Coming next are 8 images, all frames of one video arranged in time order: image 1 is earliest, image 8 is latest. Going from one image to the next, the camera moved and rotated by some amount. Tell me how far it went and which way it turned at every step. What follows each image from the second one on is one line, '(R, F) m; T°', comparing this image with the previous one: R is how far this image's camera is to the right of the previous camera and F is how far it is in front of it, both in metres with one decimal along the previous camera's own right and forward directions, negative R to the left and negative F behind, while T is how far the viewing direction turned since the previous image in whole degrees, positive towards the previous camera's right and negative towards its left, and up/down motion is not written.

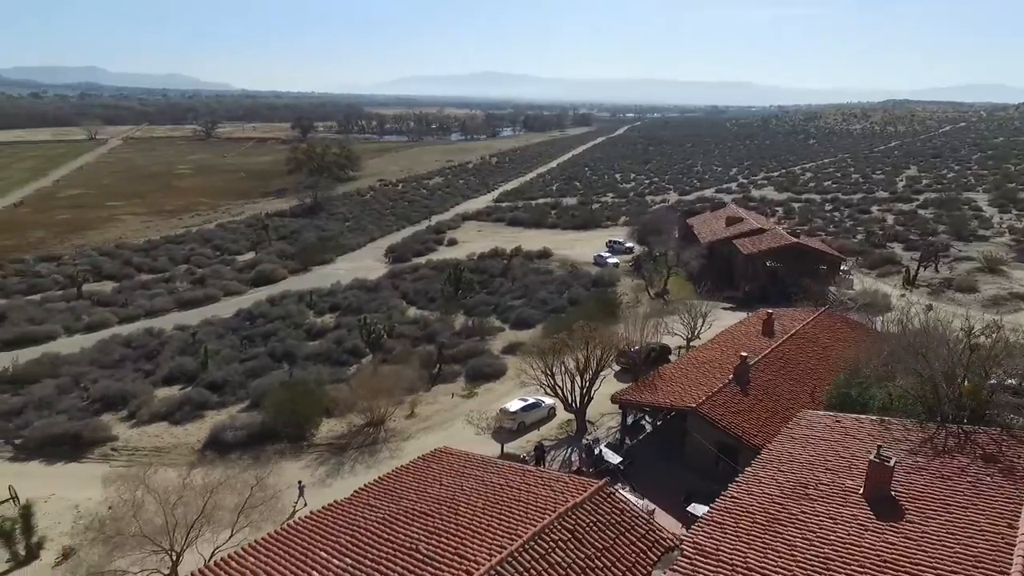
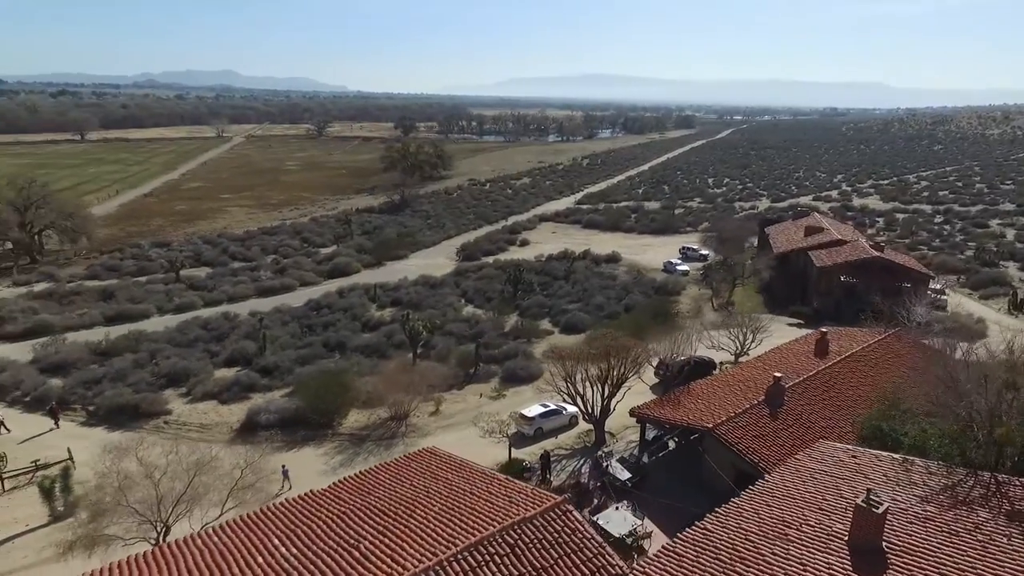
(+2.5, +0.5) m; -9°
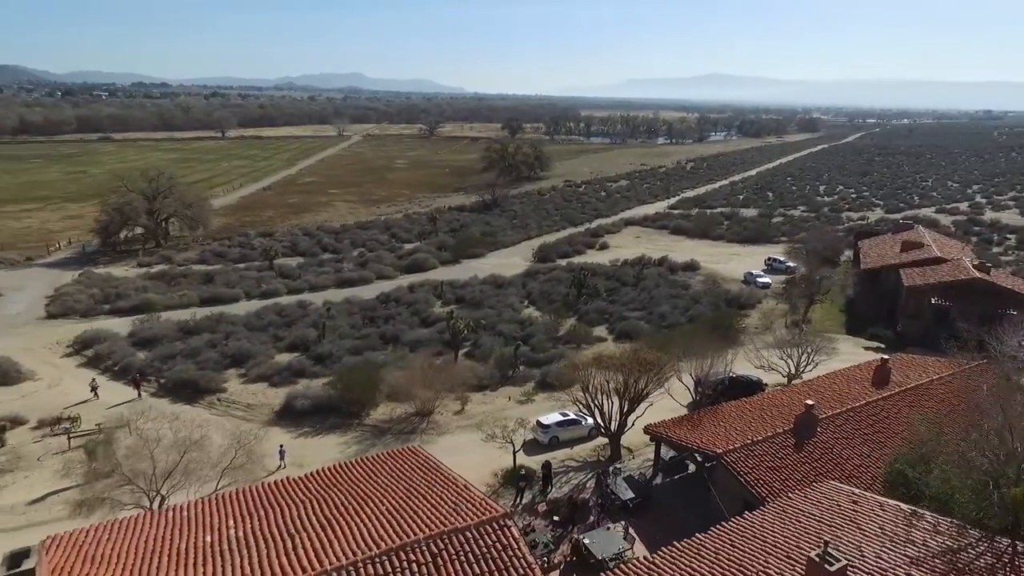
(+2.8, +0.6) m; -10°
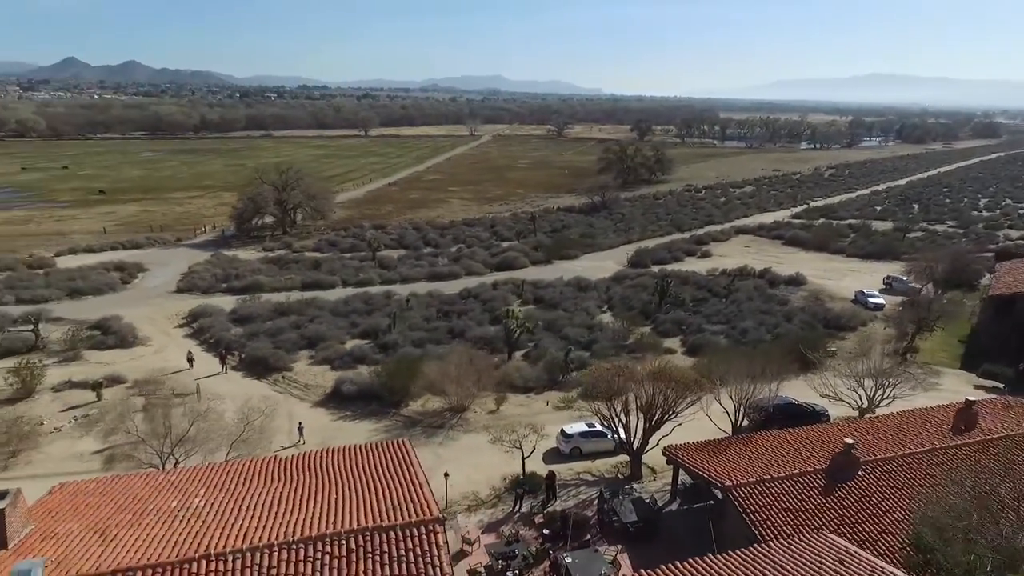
(+3.1, +0.8) m; -12°
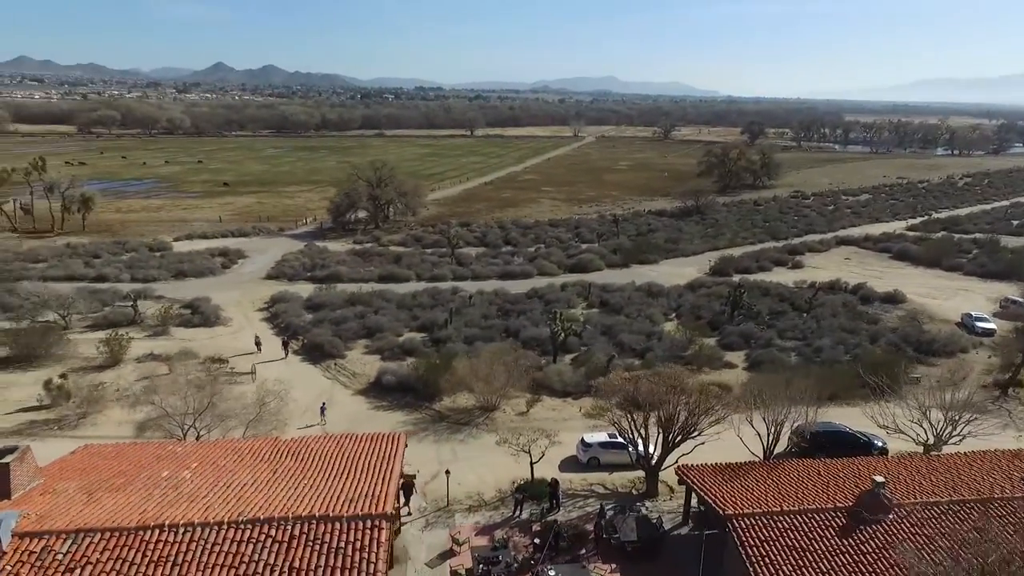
(+2.4, +0.6) m; -9°
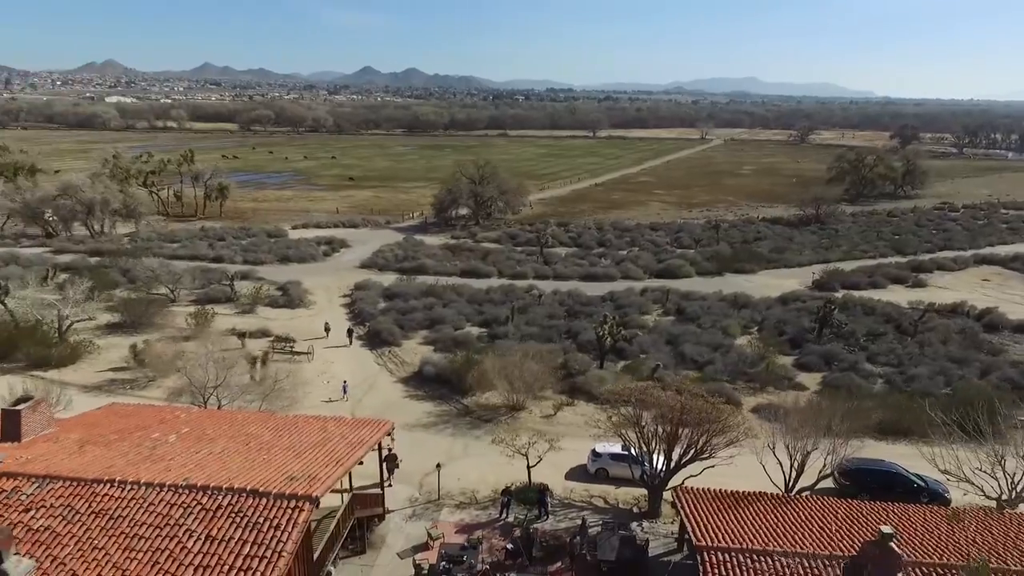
(+3.1, +0.8) m; -11°
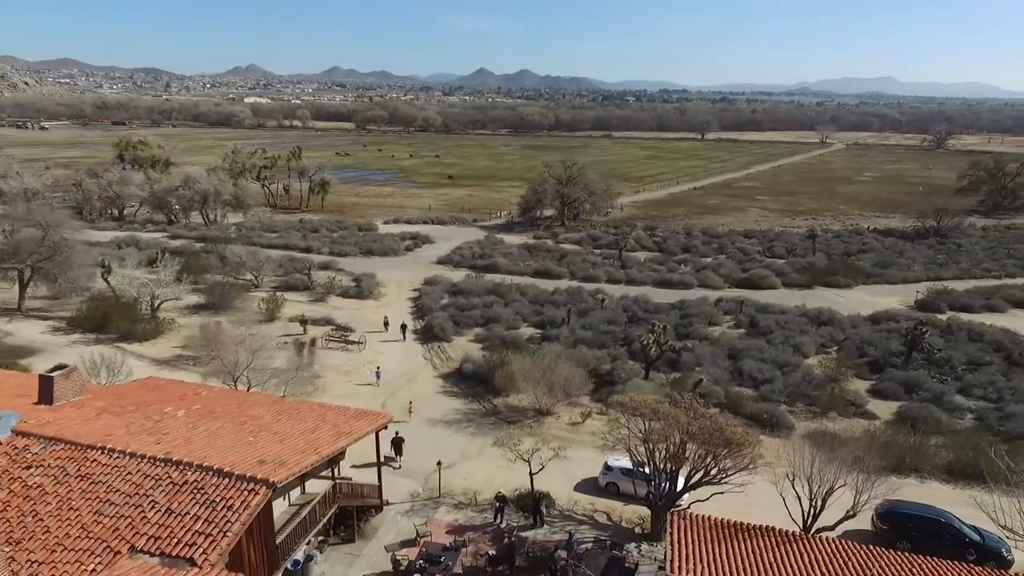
(+2.4, +0.6) m; -9°
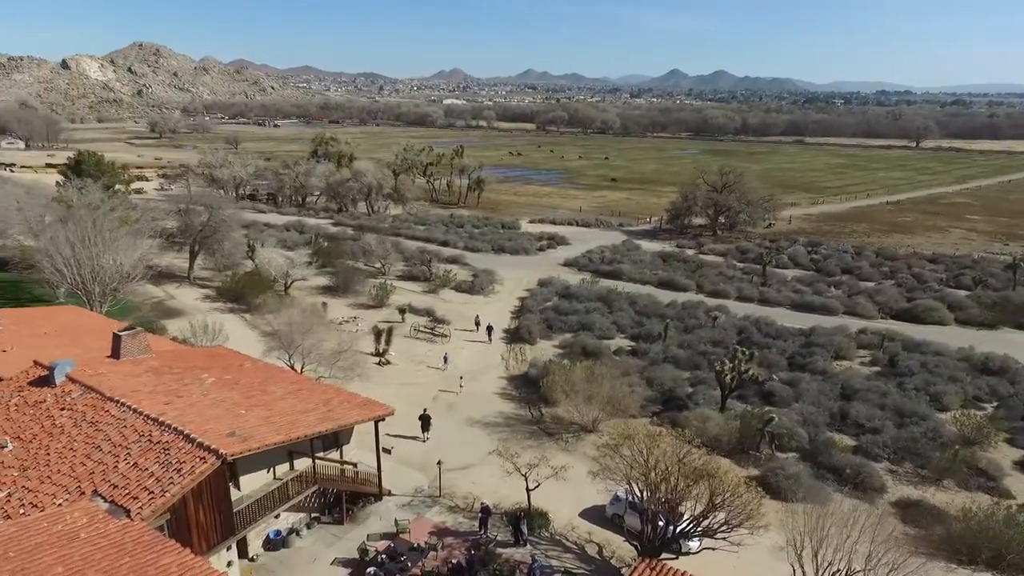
(+4.1, +1.1) m; -16°
